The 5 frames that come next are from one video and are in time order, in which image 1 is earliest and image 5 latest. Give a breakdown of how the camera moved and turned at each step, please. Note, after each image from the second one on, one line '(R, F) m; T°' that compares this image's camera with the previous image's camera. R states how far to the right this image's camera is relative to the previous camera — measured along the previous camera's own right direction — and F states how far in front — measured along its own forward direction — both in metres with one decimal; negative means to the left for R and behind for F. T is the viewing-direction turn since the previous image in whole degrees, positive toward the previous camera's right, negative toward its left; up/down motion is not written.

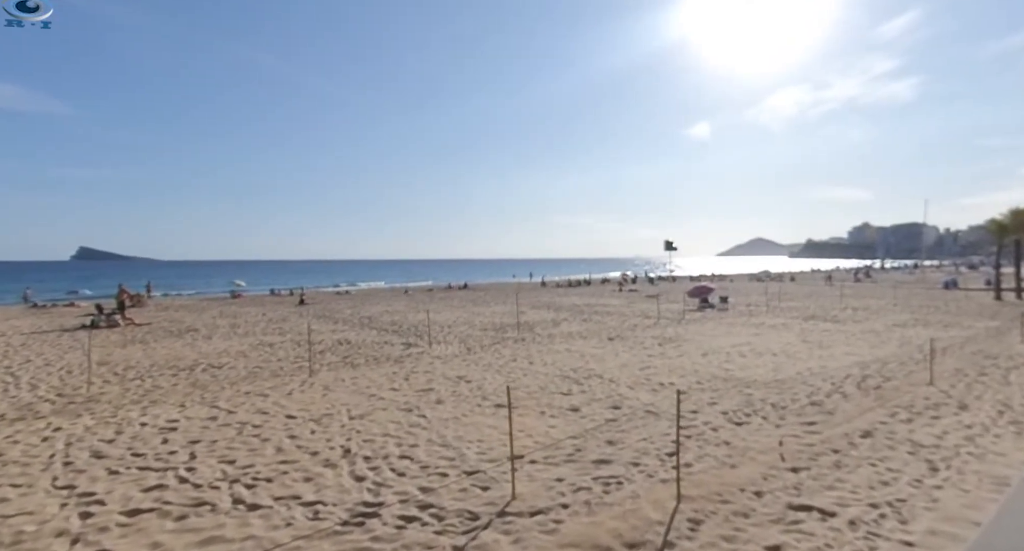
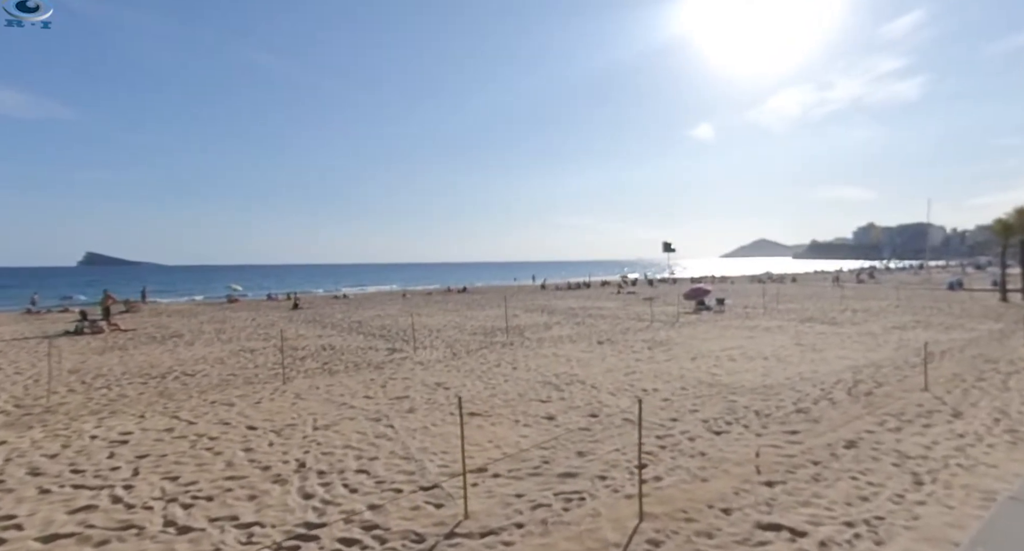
(+0.4, +0.2) m; 0°
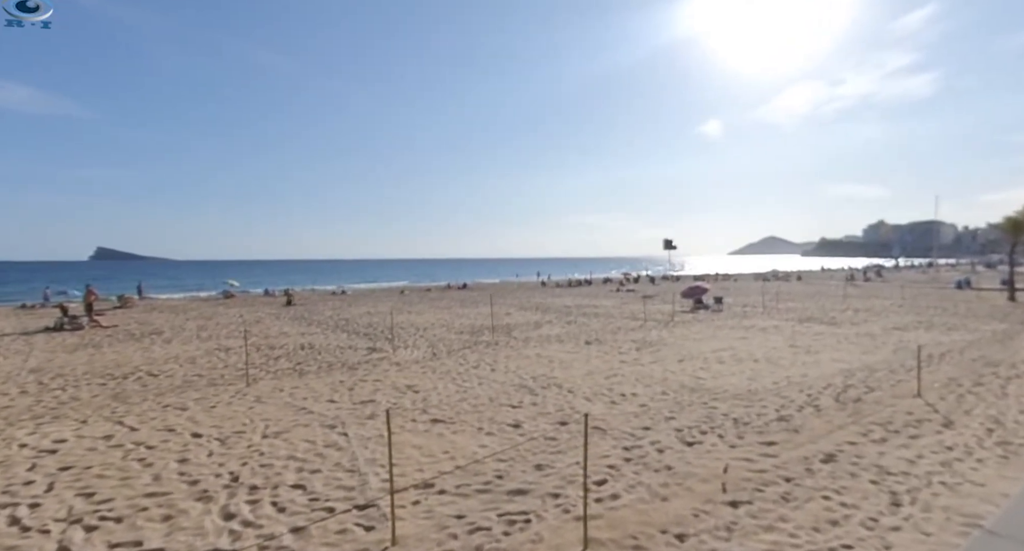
(+0.5, +0.4) m; 0°
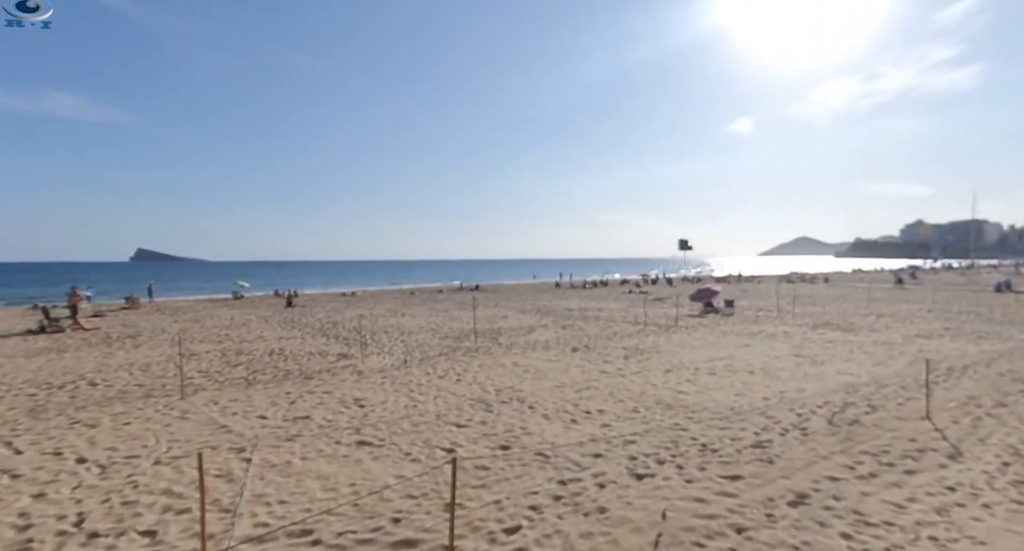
(+1.0, +0.8) m; -2°
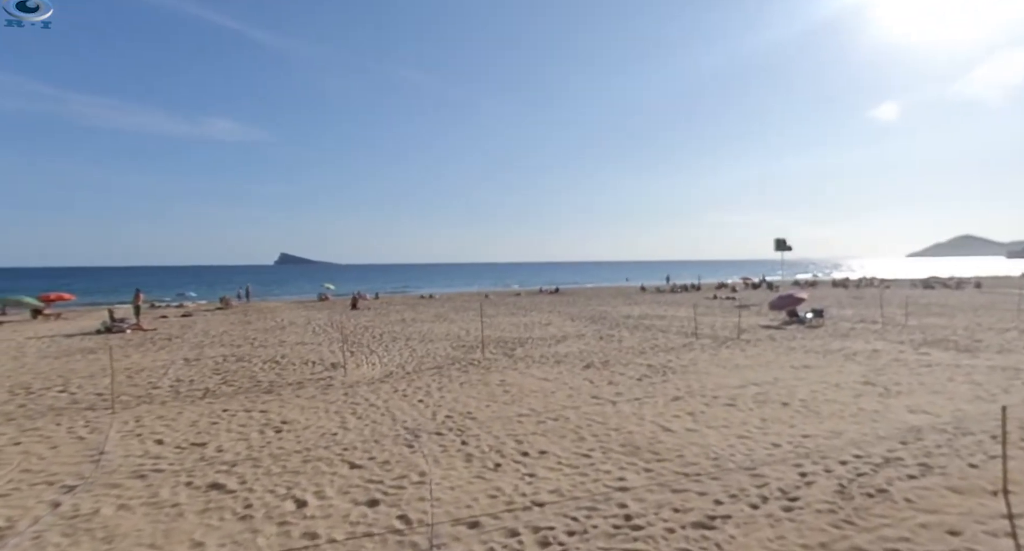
(+2.1, +1.5) m; -11°
